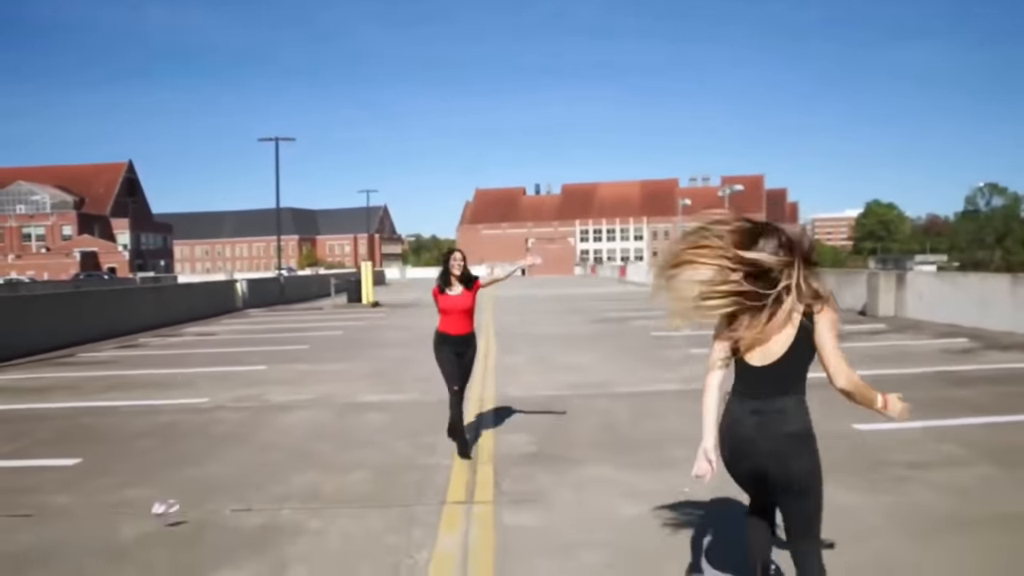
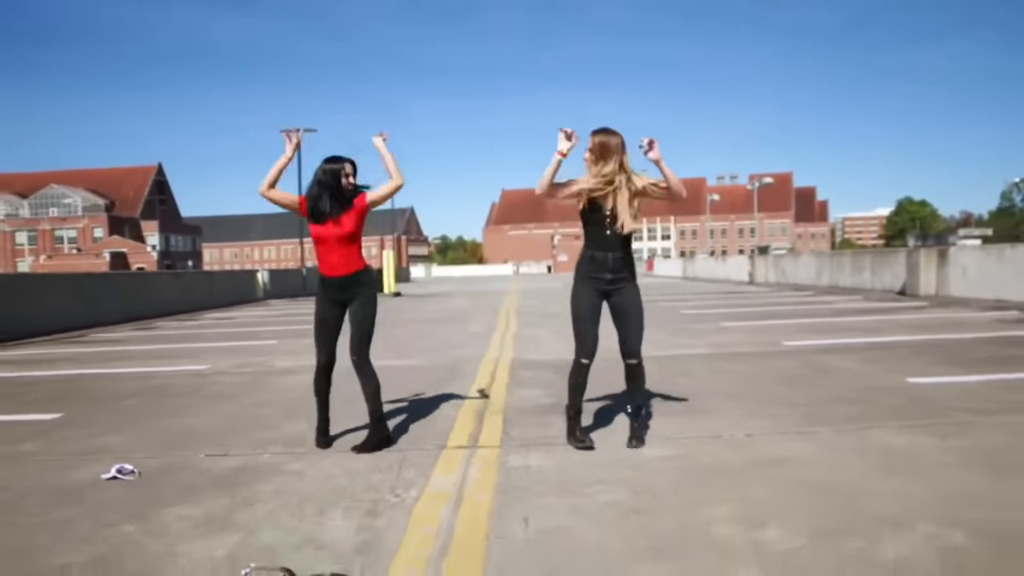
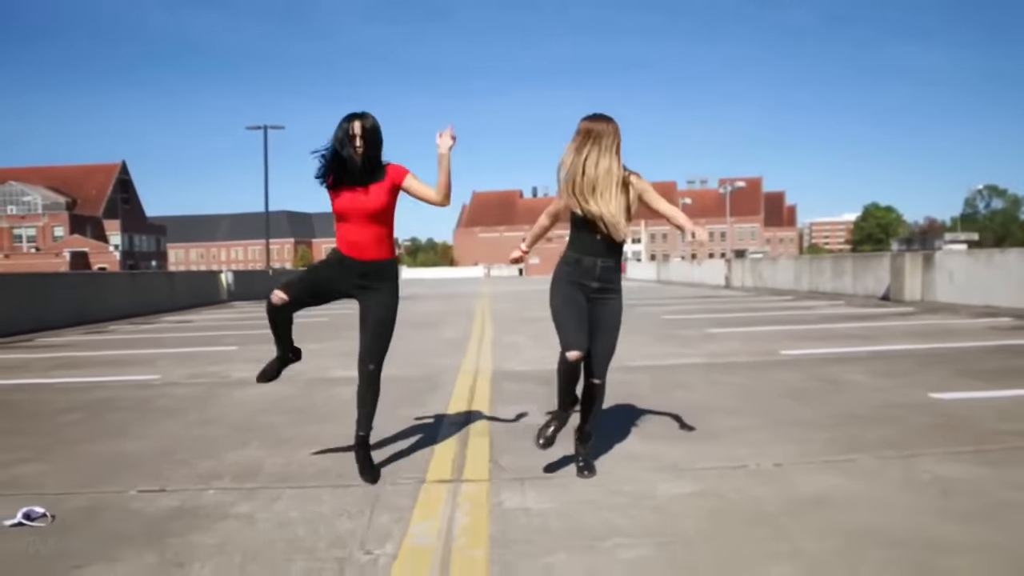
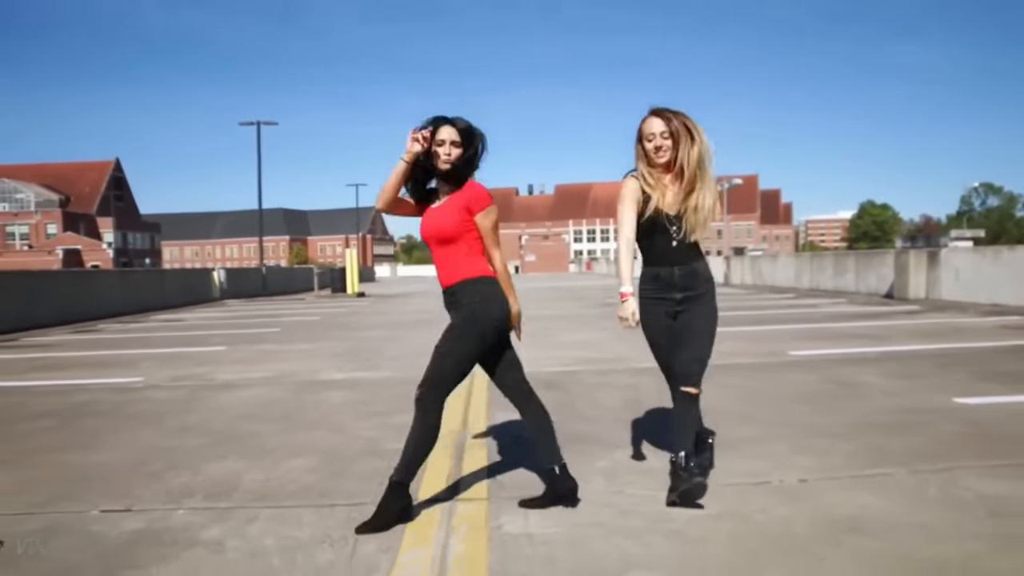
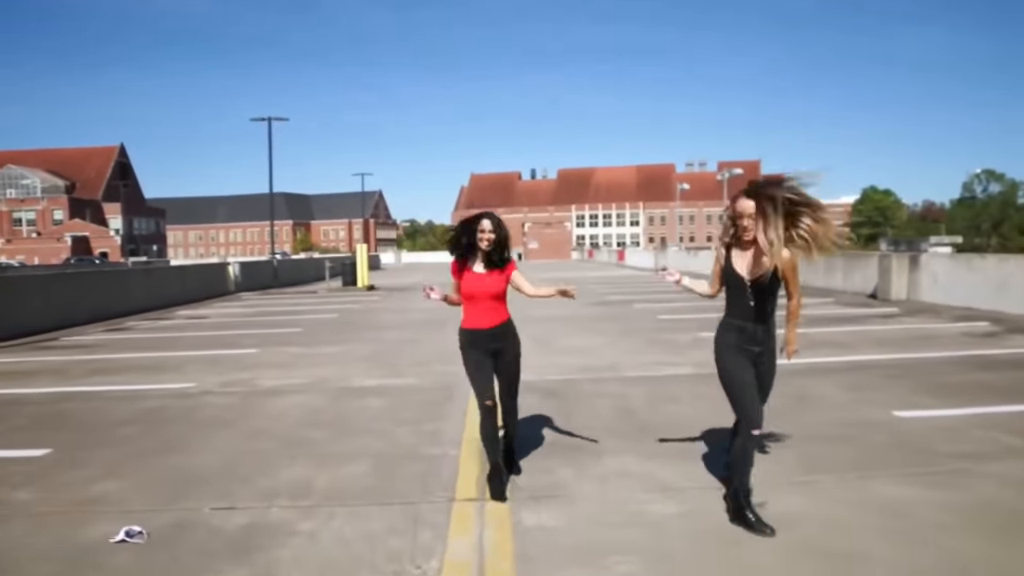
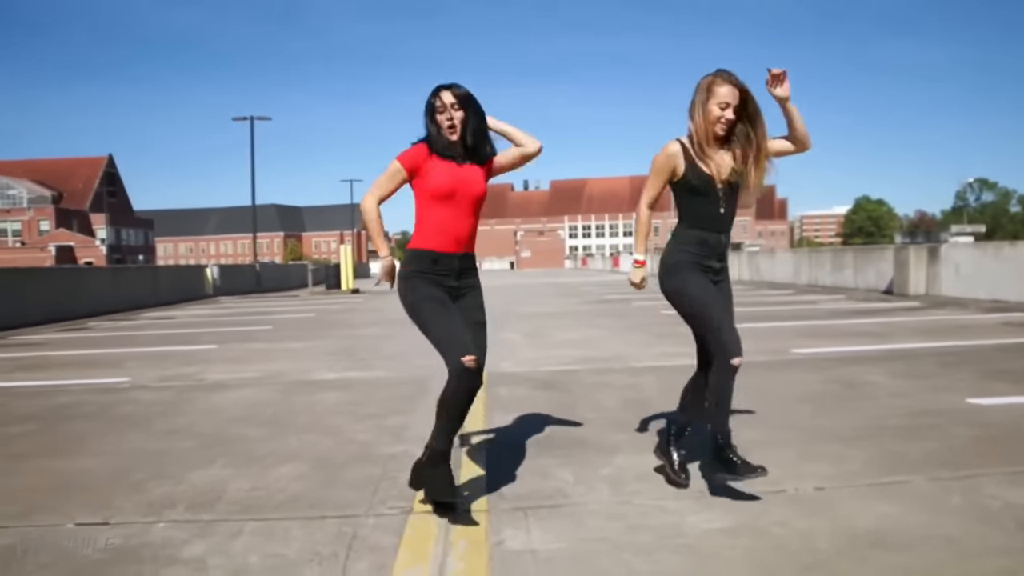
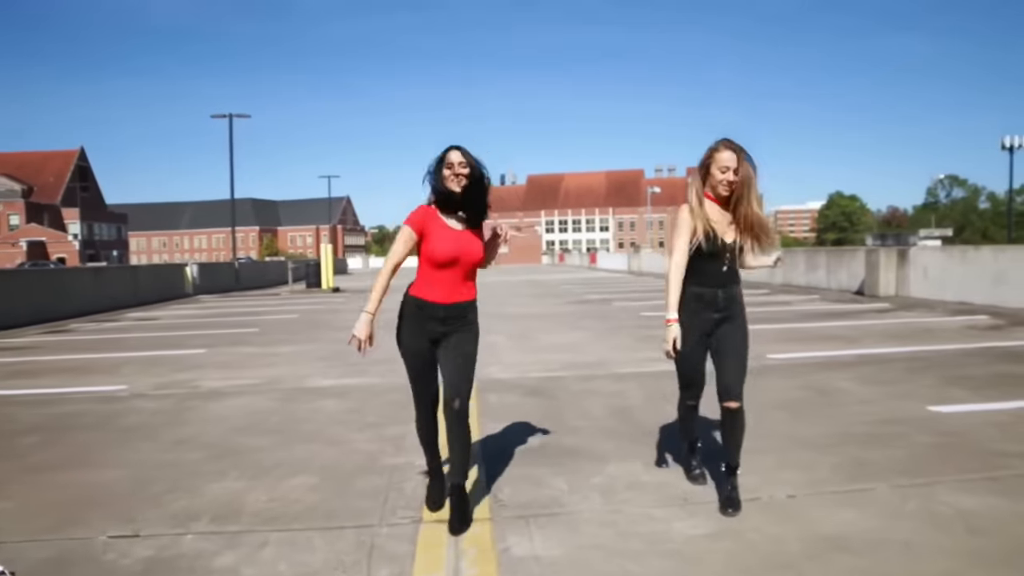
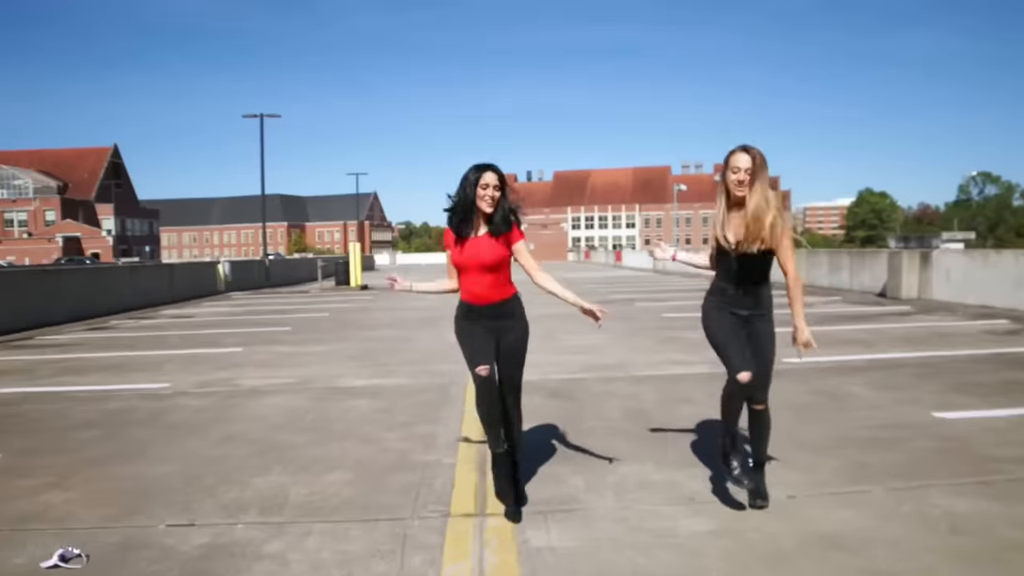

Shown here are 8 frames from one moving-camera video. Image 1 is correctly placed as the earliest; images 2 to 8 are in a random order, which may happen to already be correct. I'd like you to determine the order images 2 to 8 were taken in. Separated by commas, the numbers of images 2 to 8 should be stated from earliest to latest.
5, 8, 7, 6, 4, 3, 2
